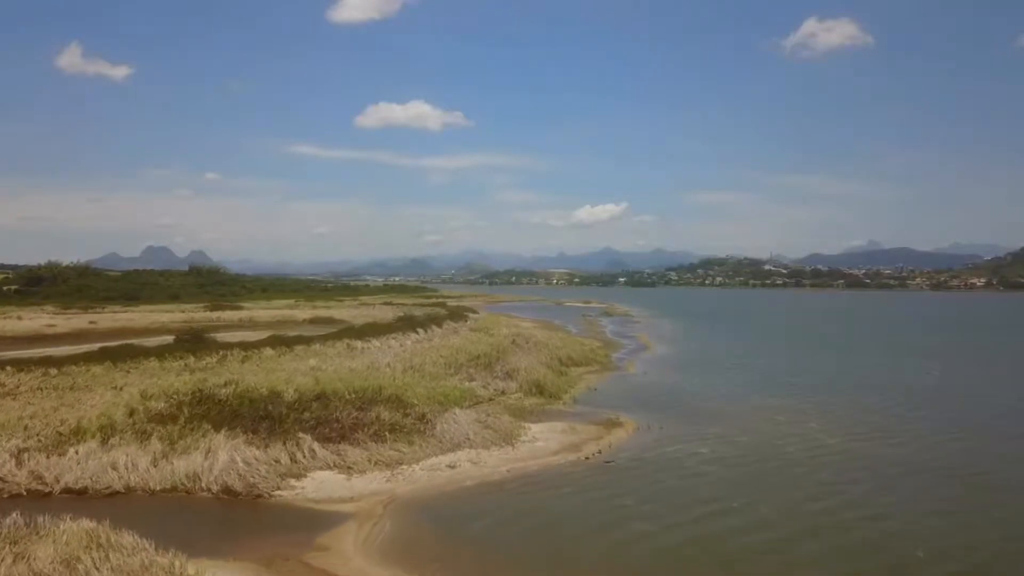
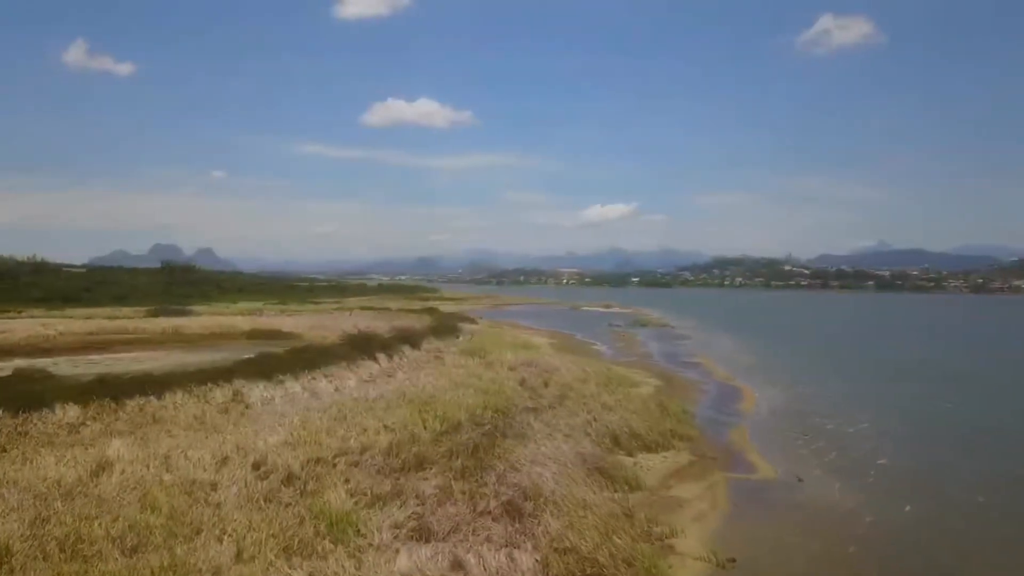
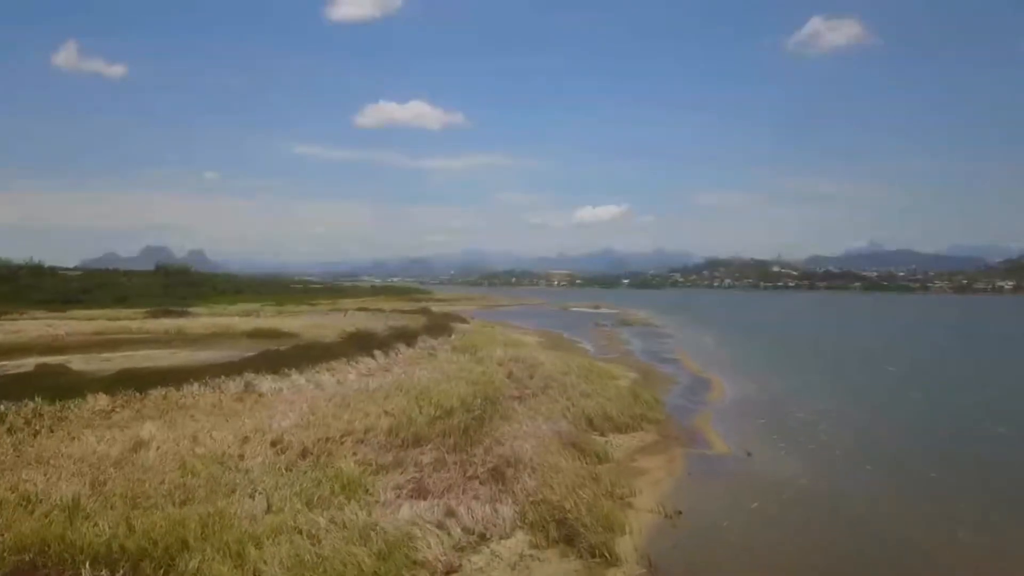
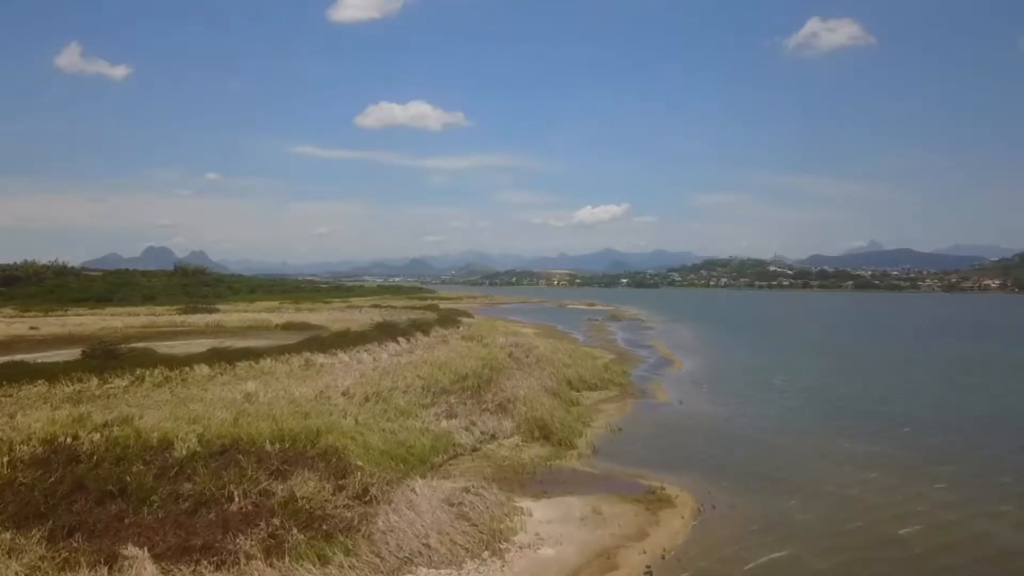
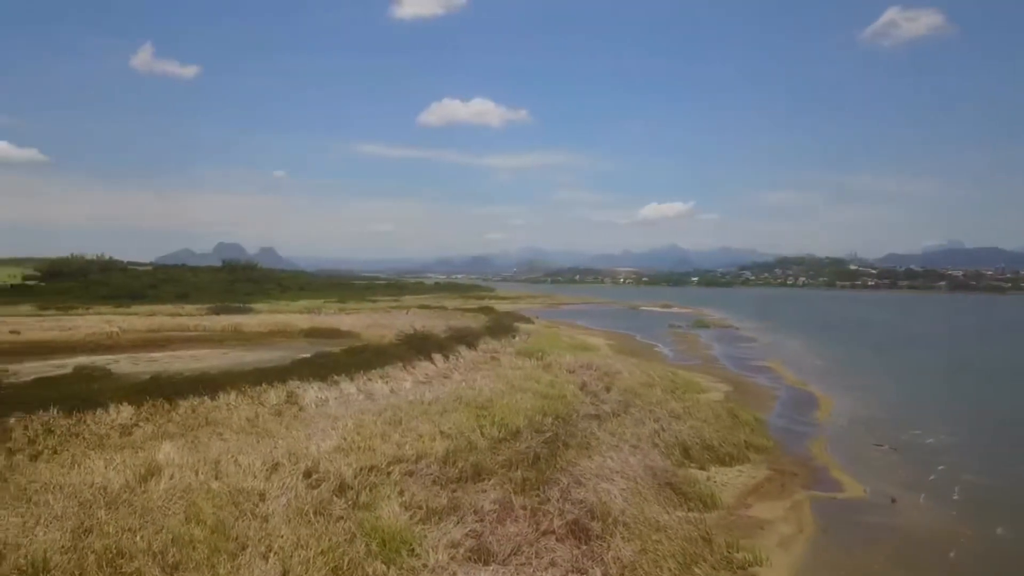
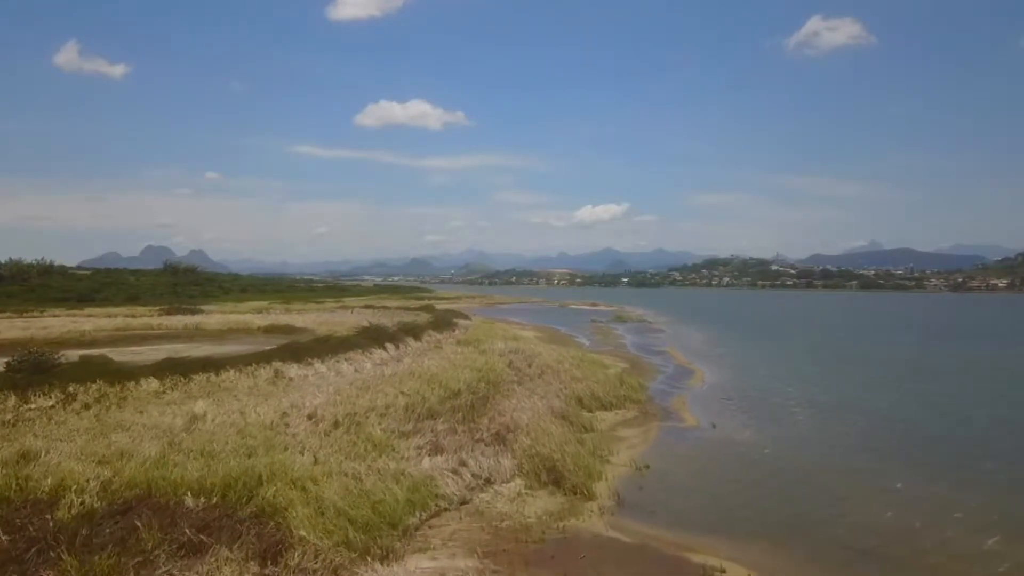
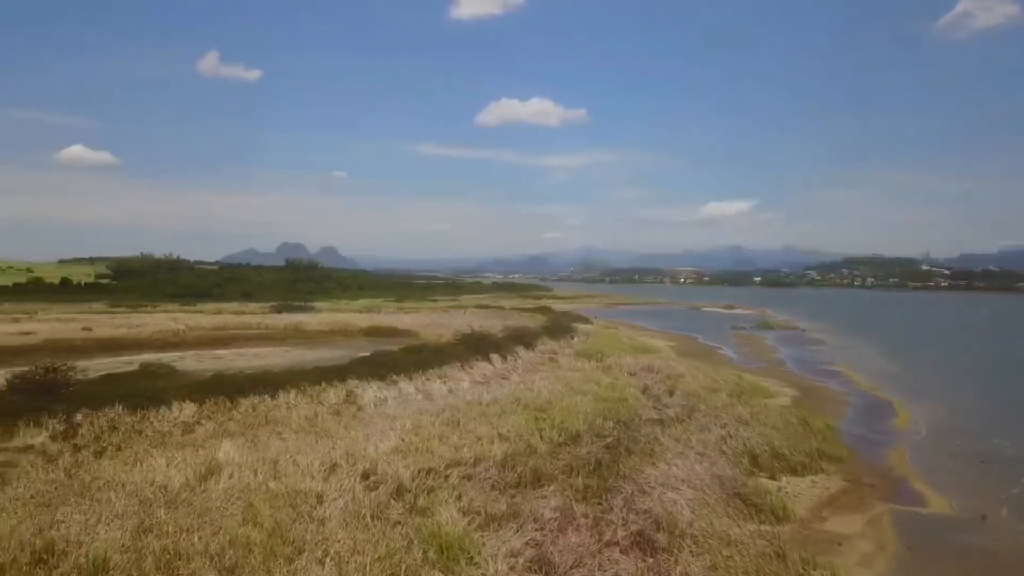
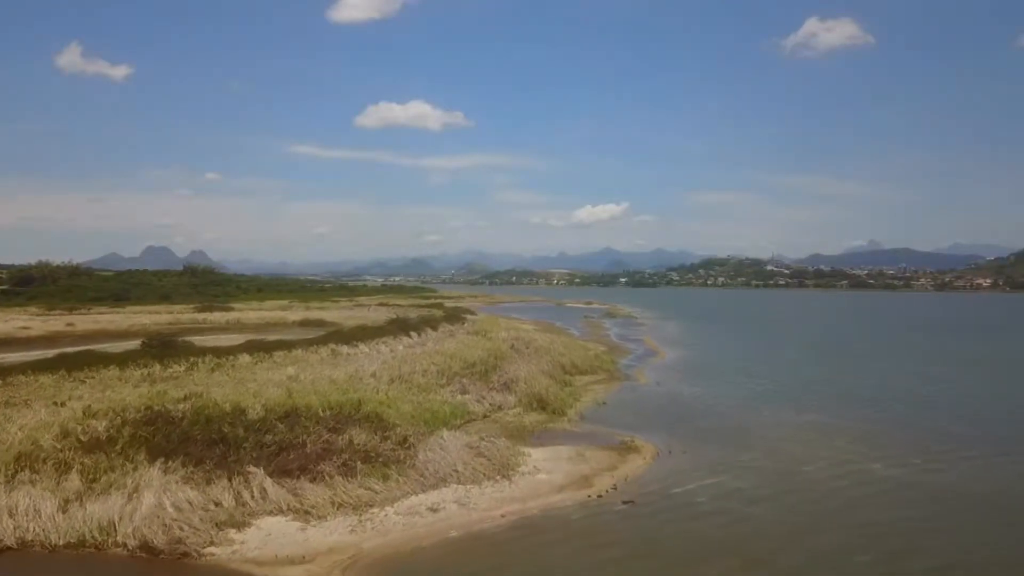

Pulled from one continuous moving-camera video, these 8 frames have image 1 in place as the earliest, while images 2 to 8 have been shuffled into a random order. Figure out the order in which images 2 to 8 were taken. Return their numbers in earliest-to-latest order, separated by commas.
8, 4, 6, 3, 2, 5, 7
